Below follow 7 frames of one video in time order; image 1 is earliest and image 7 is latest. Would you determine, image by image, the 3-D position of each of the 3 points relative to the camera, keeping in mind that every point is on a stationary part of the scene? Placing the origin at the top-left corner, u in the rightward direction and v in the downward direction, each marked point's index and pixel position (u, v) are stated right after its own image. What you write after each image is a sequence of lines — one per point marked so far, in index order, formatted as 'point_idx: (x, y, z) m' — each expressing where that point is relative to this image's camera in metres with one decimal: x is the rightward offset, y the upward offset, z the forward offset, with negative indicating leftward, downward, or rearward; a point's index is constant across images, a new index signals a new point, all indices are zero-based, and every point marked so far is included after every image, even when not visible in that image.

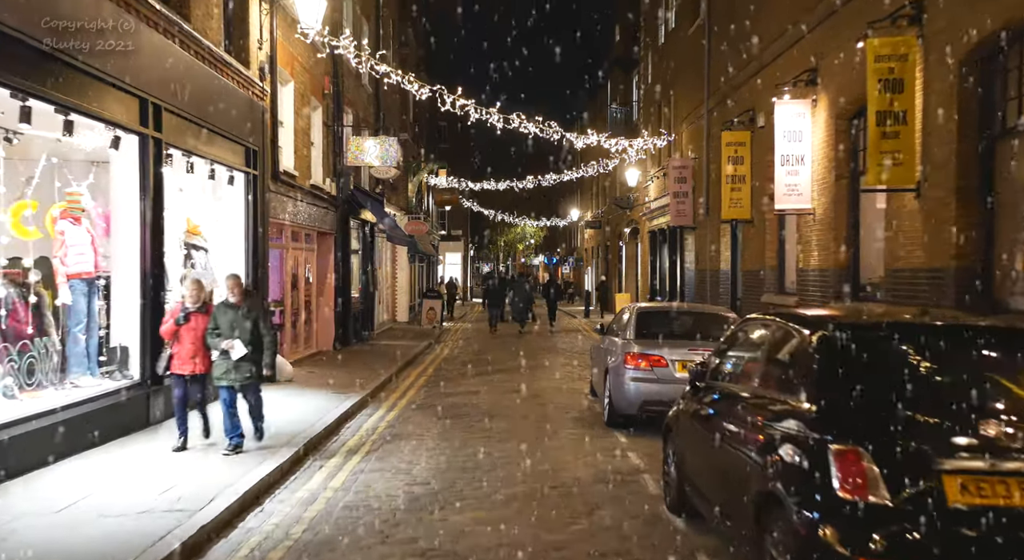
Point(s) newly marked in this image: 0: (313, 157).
0: (-4.3, +2.6, +18.8) m
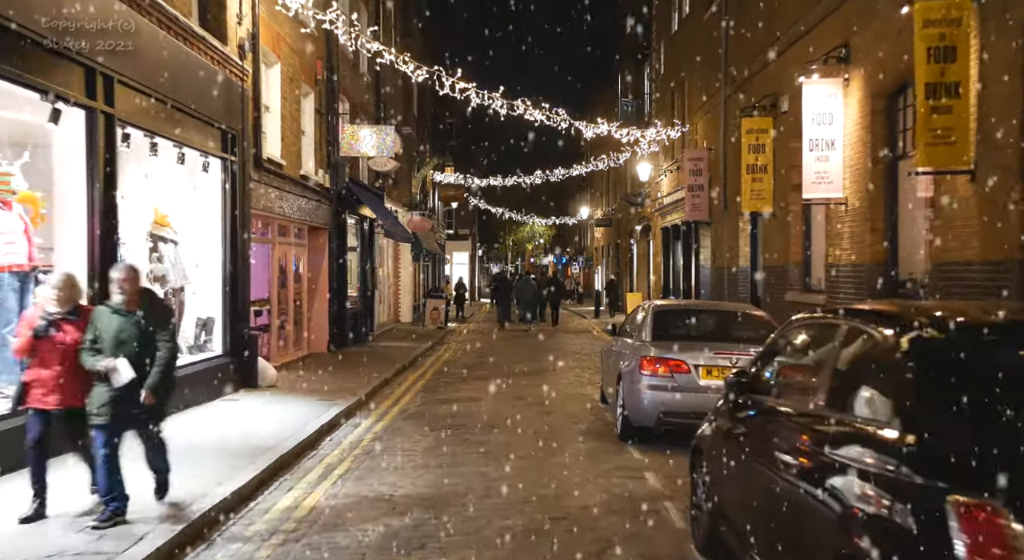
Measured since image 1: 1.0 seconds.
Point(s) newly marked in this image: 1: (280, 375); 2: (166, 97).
0: (-4.2, +2.7, +17.7) m
1: (-3.8, -1.6, +14.8) m
2: (-4.1, +2.2, +10.7) m
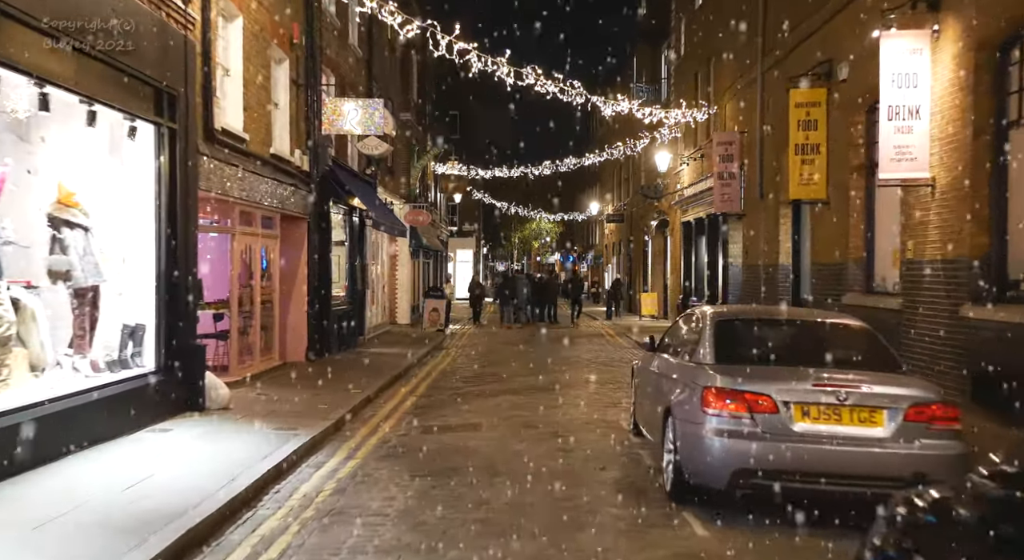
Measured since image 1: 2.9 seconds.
0: (-4.0, +2.7, +15.1) m
1: (-3.7, -1.6, +12.2) m
2: (-4.0, +2.2, +8.2) m
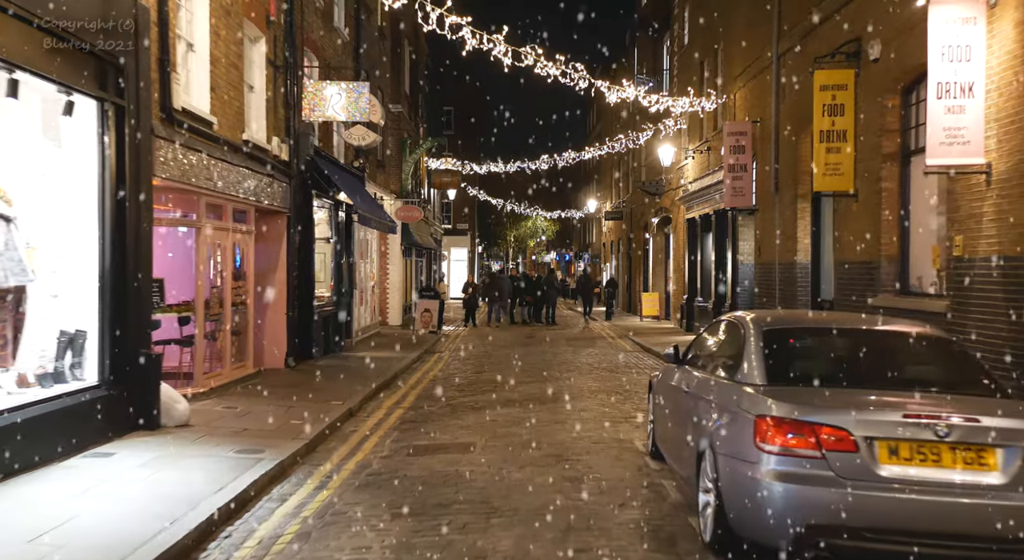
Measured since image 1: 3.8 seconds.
0: (-4.1, +2.7, +13.8) m
1: (-3.8, -1.6, +10.9) m
2: (-4.0, +2.2, +6.8) m
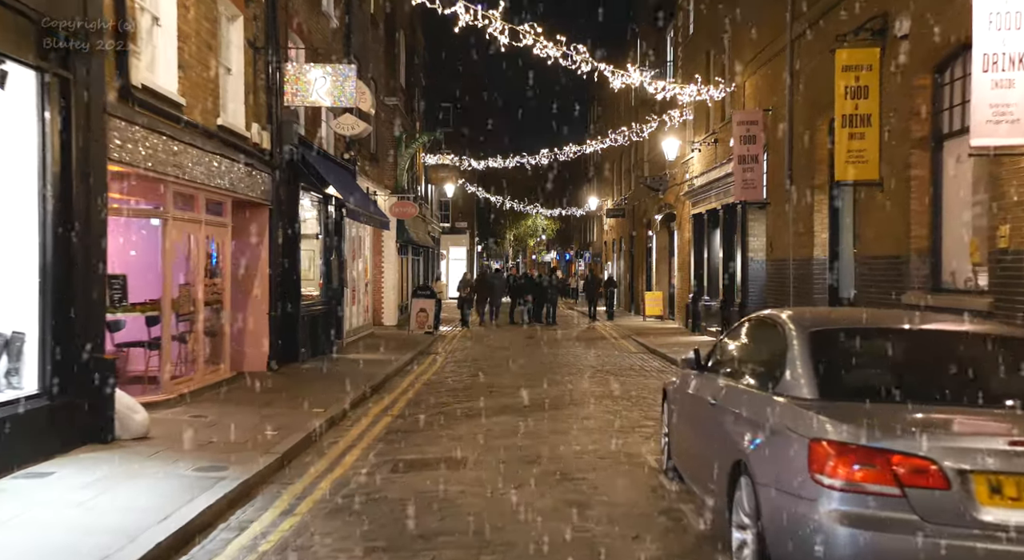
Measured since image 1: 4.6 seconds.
0: (-4.1, +2.8, +12.8) m
1: (-3.8, -1.5, +9.9) m
2: (-4.1, +2.3, +5.8) m
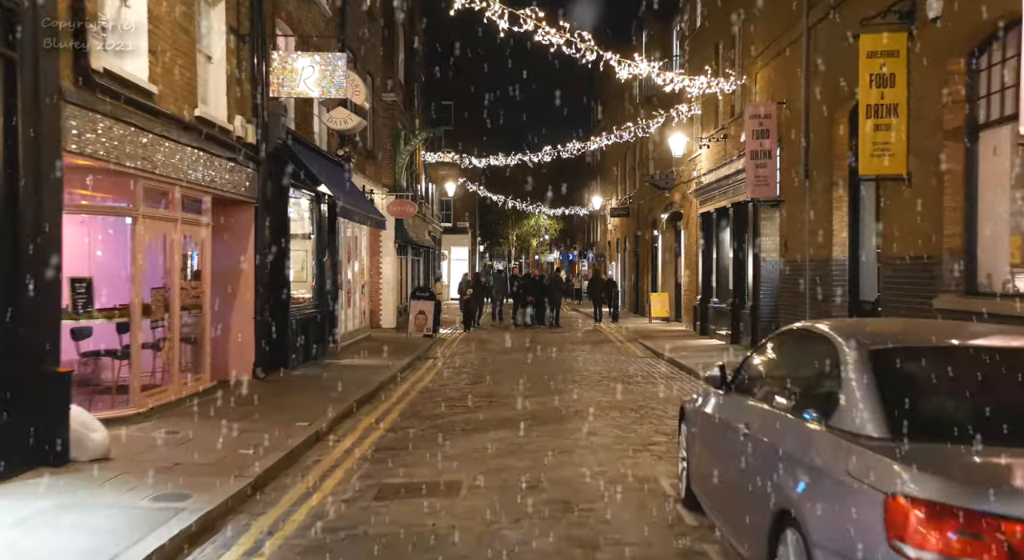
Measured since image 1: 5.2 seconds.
0: (-4.1, +2.7, +11.9) m
1: (-3.8, -1.6, +9.0) m
2: (-4.1, +2.2, +5.0) m
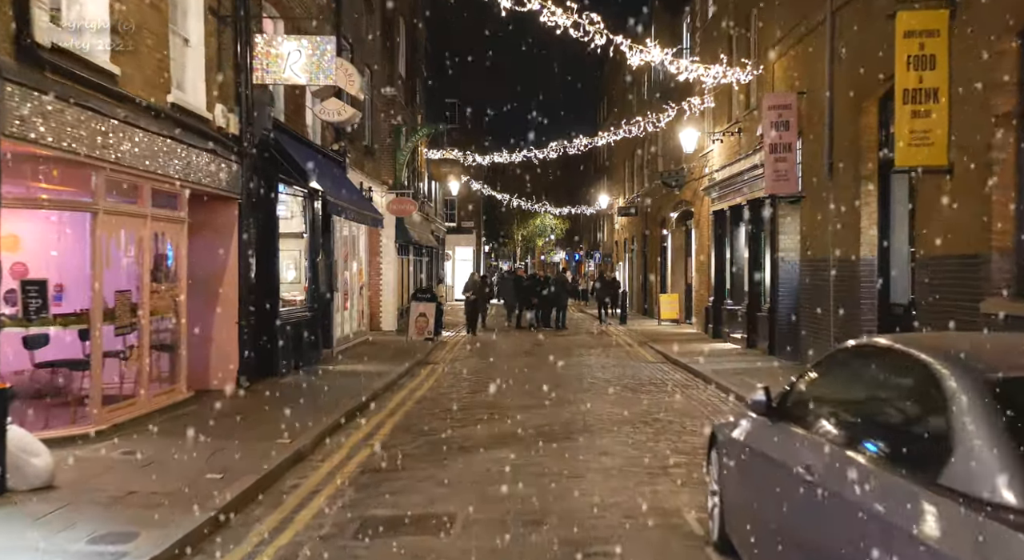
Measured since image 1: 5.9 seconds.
0: (-4.1, +2.7, +11.0) m
1: (-3.8, -1.6, +8.1) m
2: (-4.1, +2.2, +4.0) m
